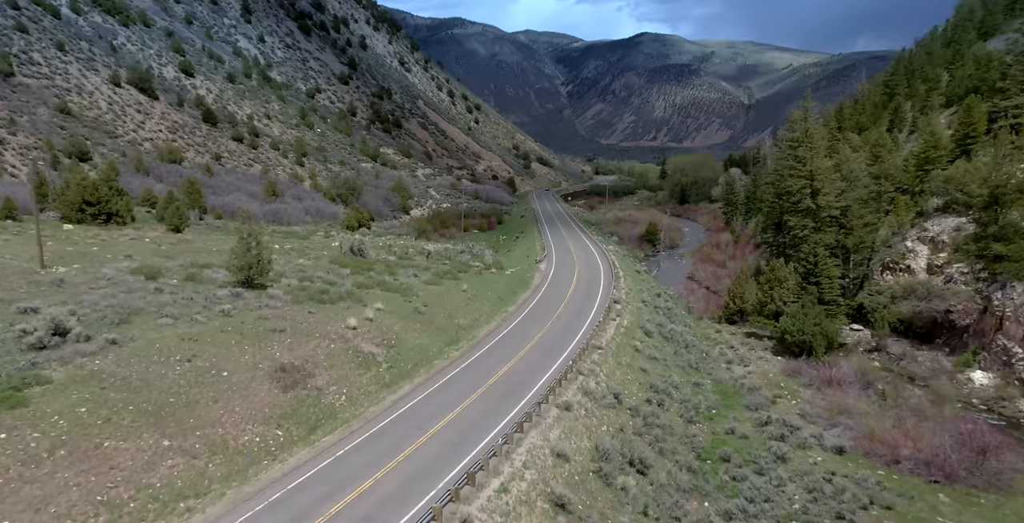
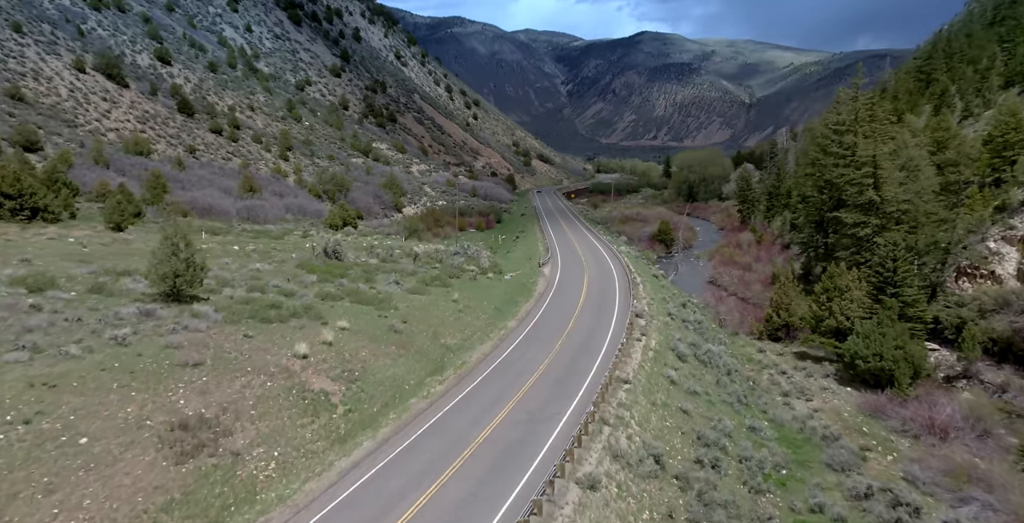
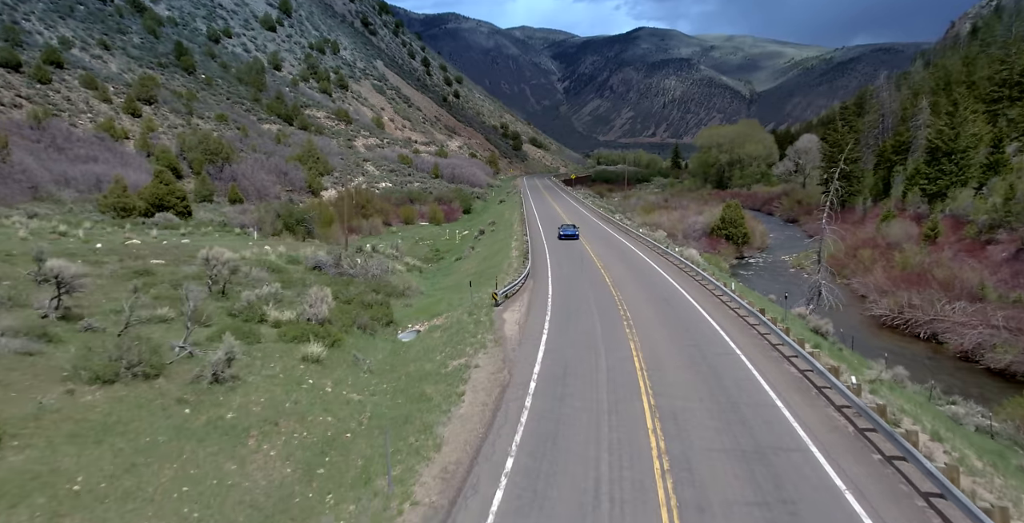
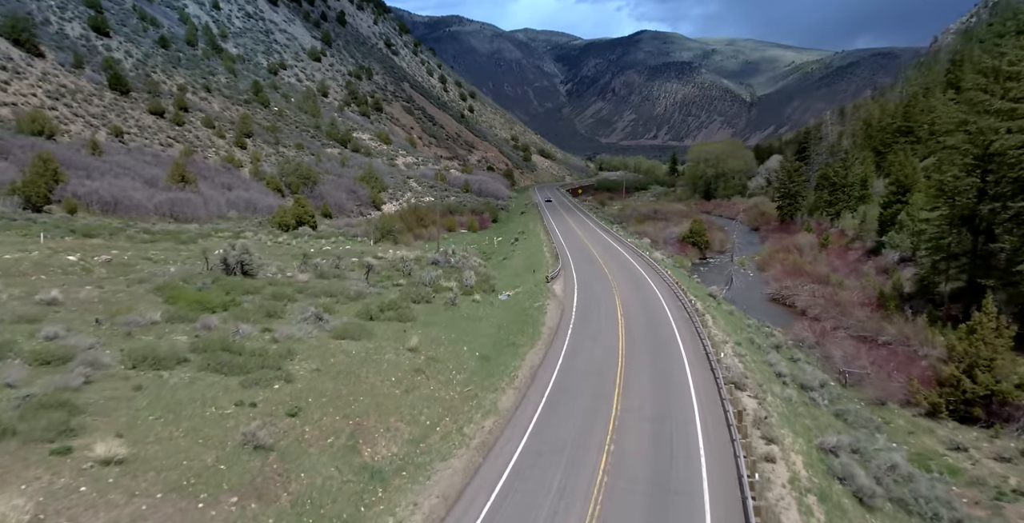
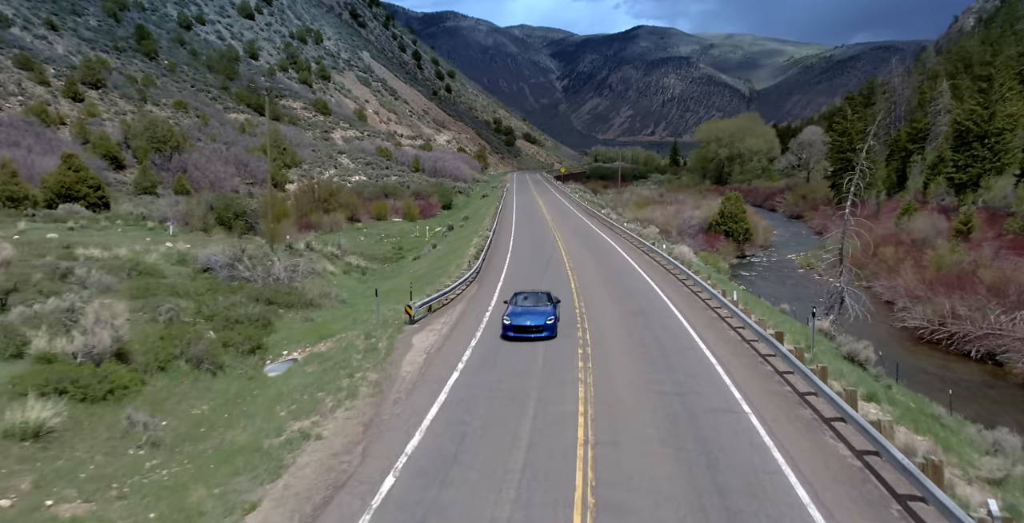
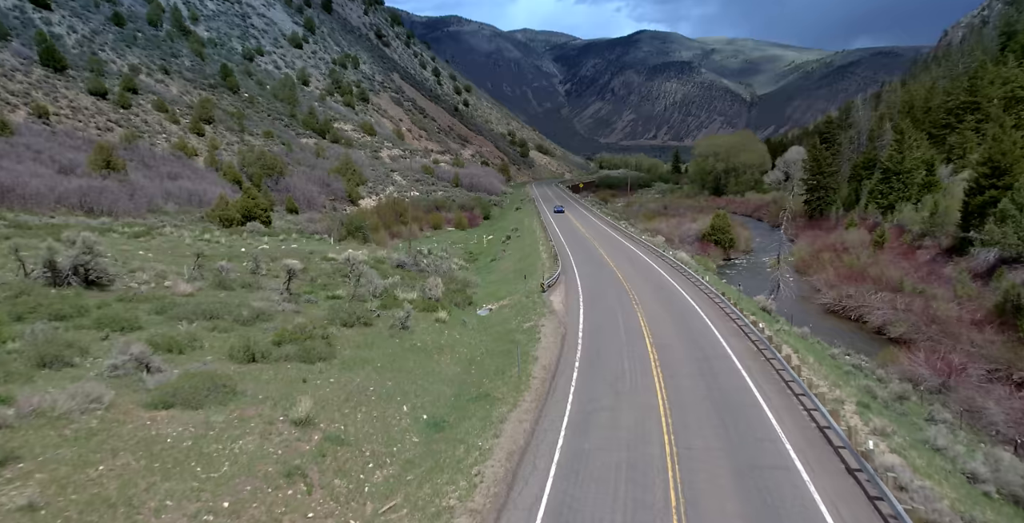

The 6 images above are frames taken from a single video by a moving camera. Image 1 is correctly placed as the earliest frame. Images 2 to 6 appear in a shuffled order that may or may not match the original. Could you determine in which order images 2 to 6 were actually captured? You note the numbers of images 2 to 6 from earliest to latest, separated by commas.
2, 4, 6, 3, 5
